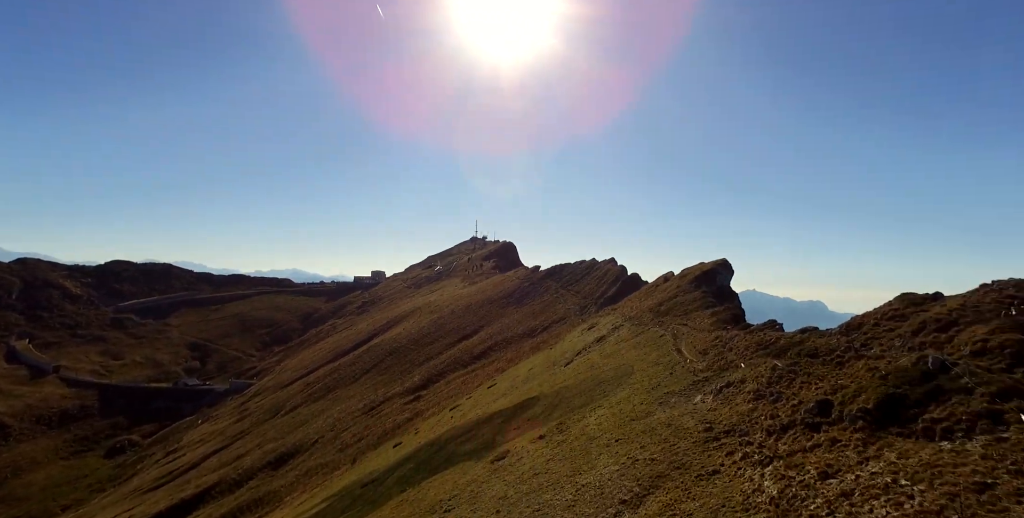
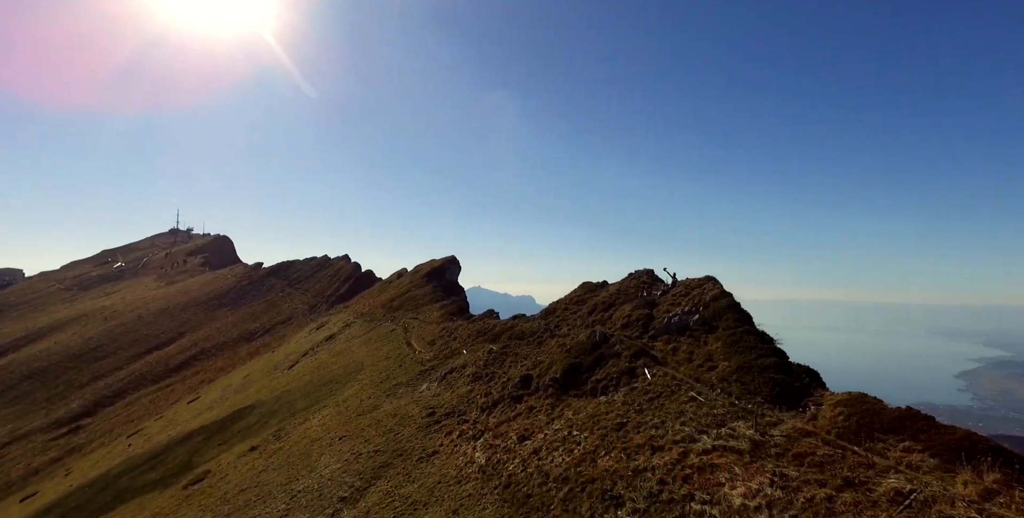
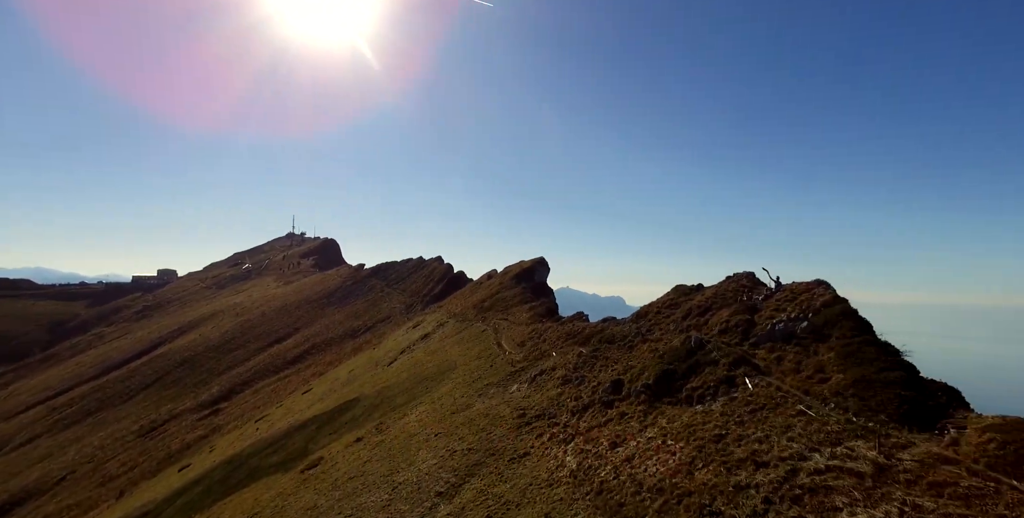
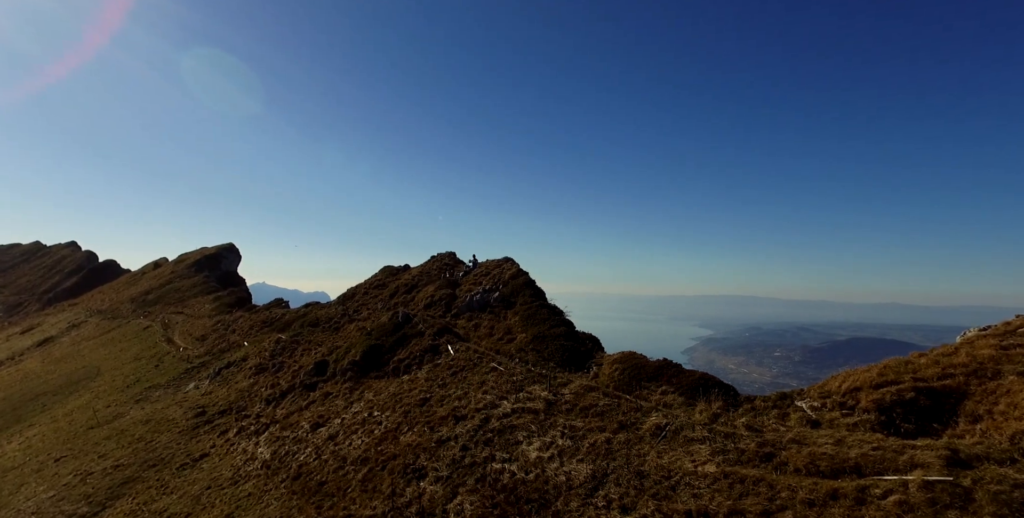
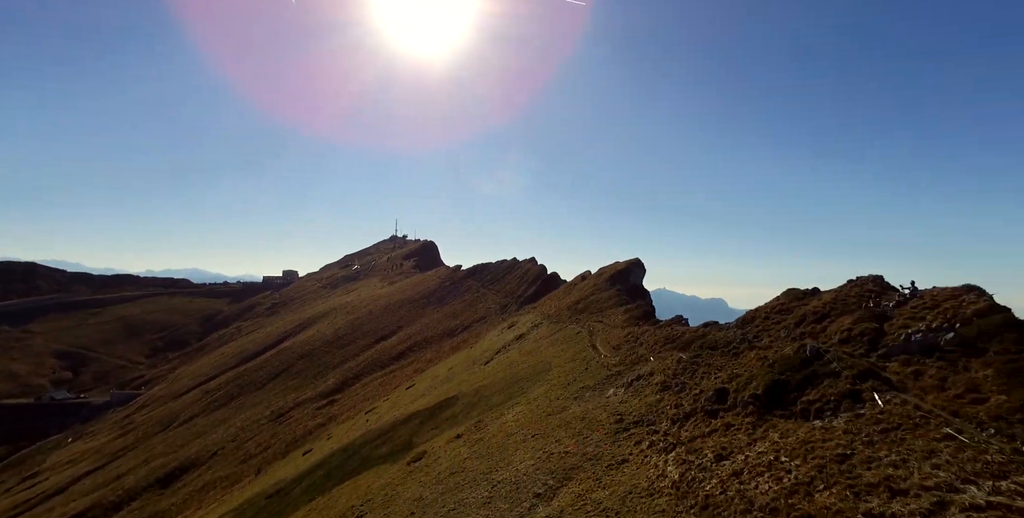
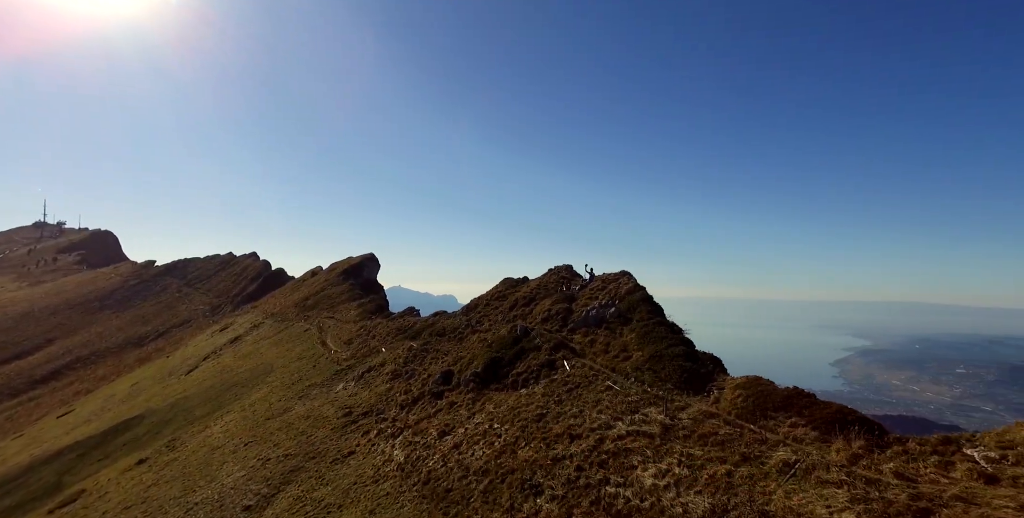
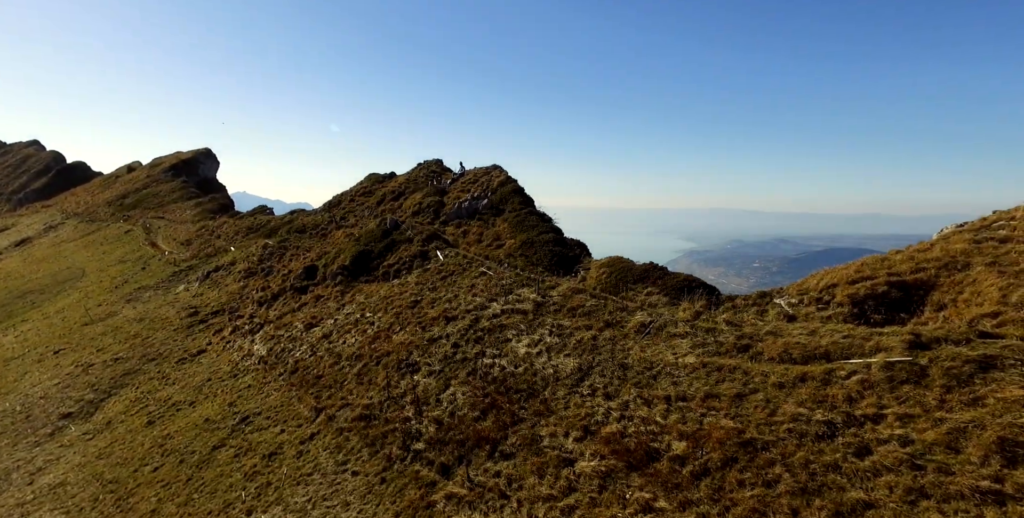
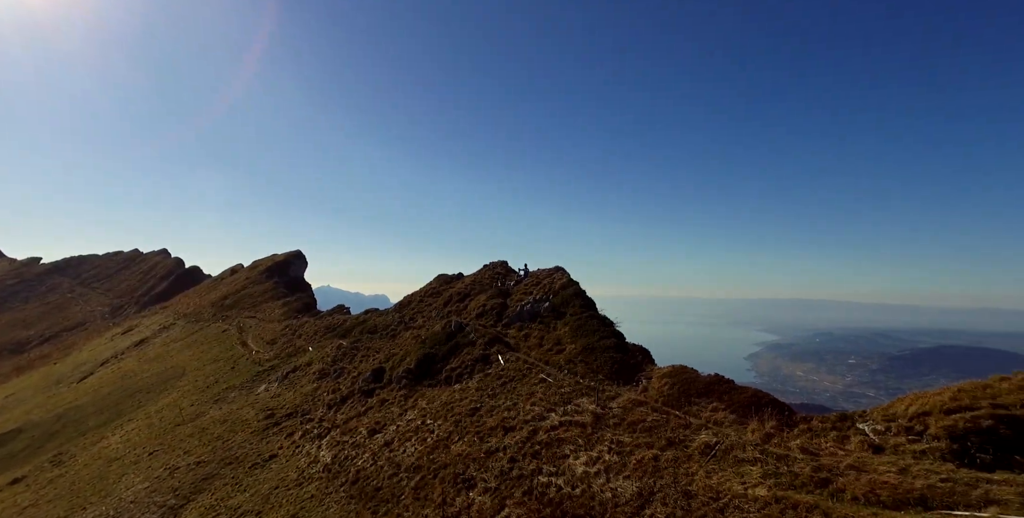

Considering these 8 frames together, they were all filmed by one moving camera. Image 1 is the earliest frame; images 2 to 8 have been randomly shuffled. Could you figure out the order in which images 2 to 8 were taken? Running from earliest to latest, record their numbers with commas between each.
5, 3, 2, 6, 8, 4, 7
